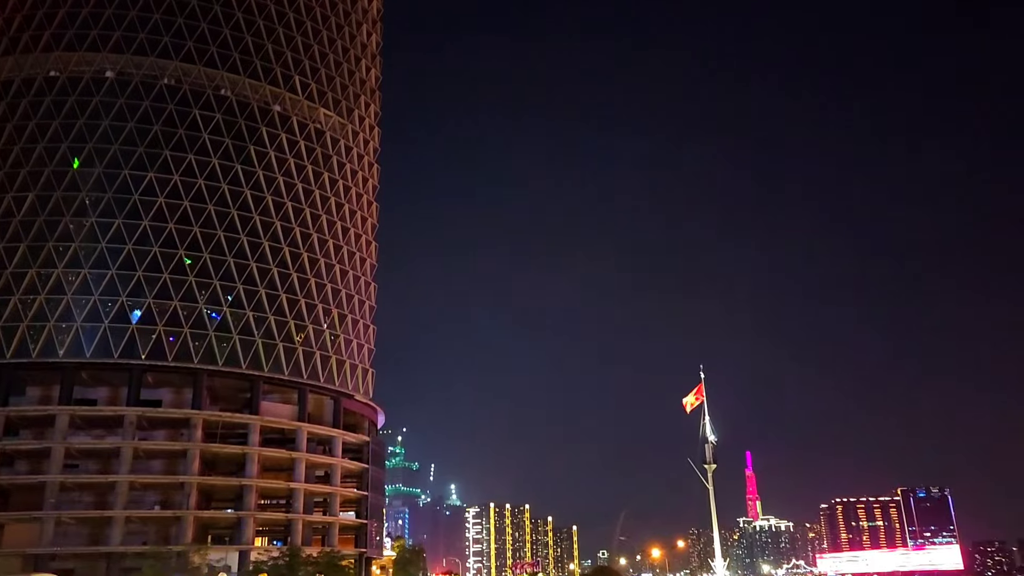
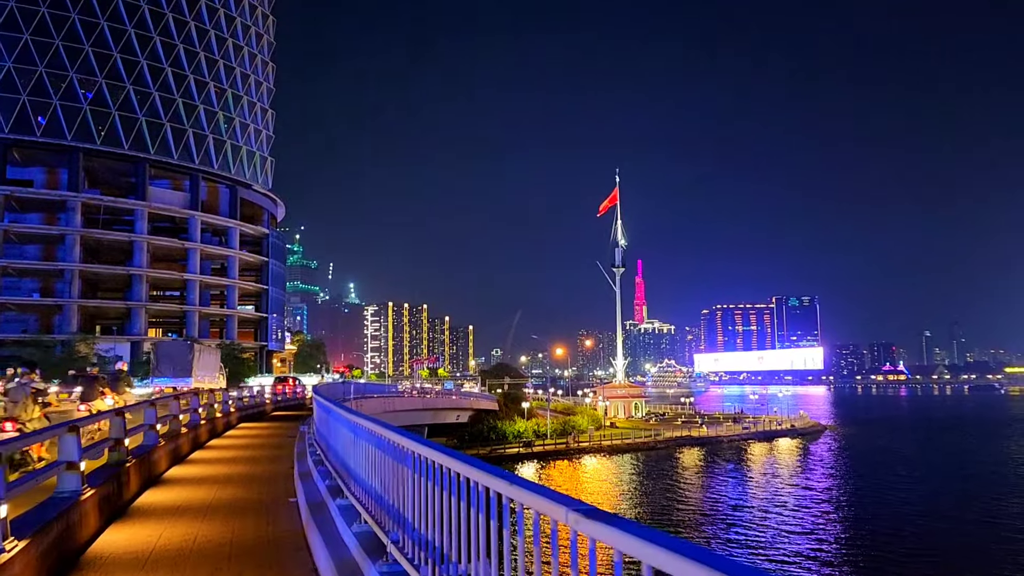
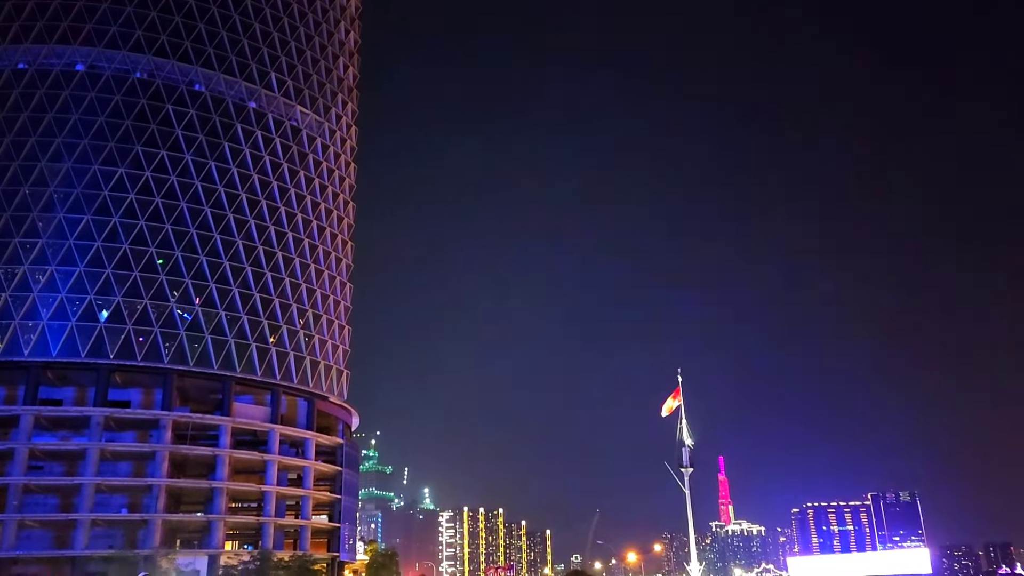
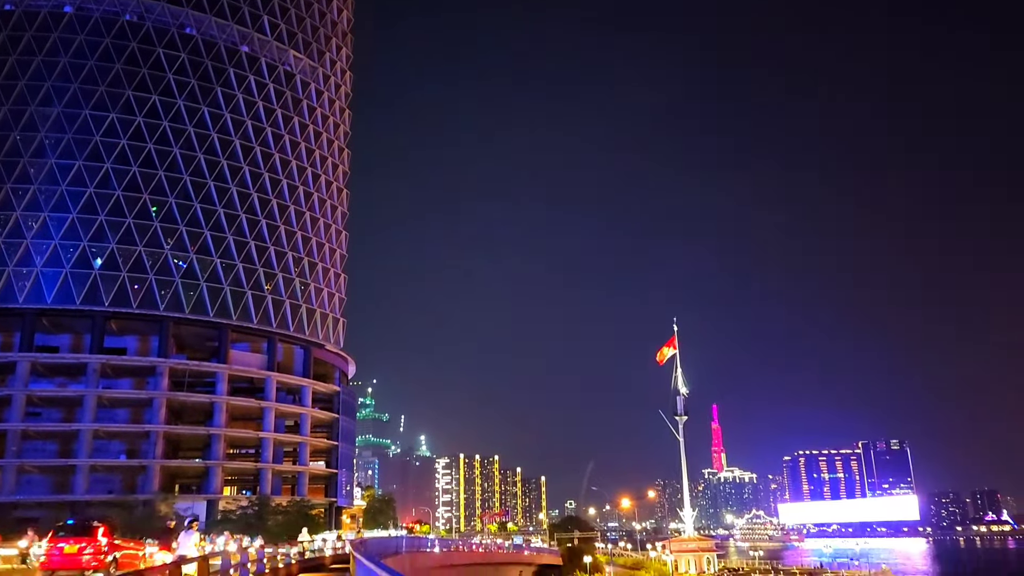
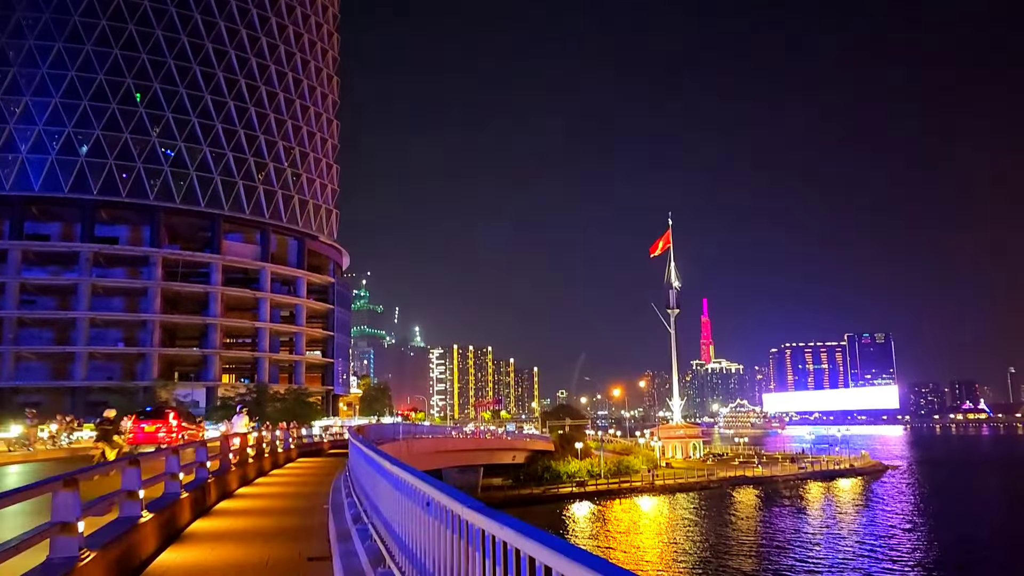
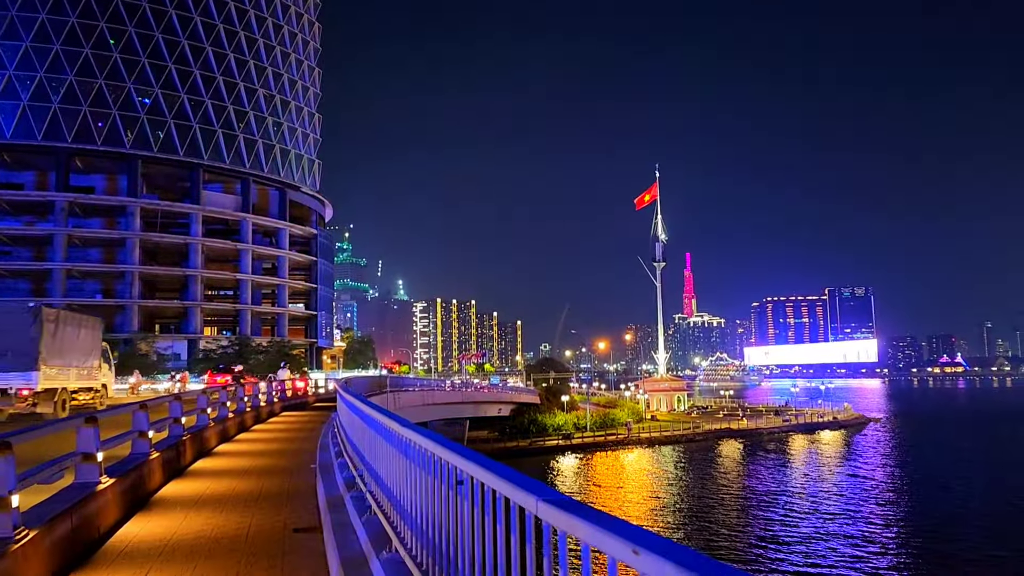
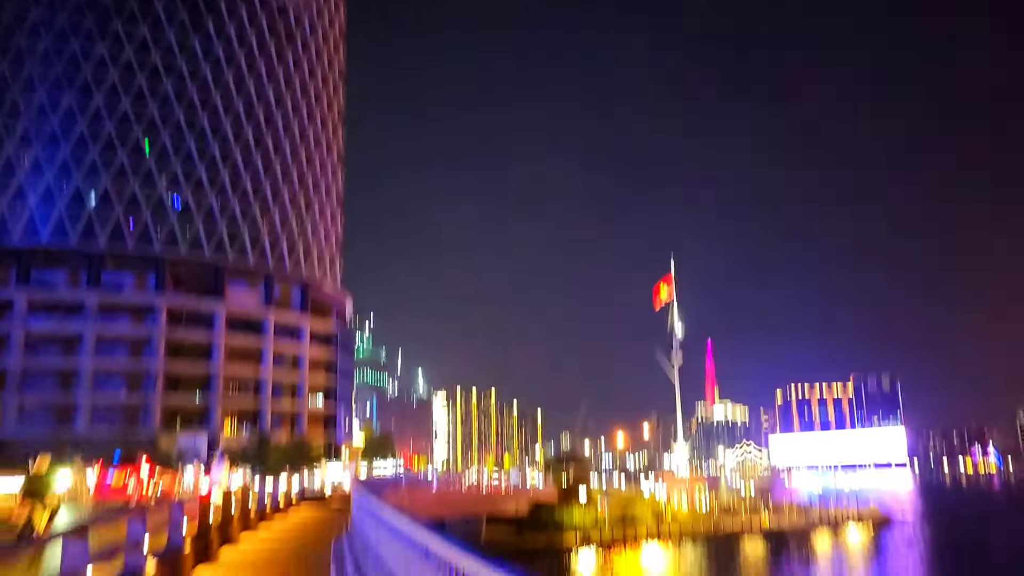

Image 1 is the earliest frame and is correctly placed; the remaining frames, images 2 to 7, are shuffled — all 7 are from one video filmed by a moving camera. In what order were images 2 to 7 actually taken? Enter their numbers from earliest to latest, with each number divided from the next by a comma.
3, 4, 7, 5, 6, 2
